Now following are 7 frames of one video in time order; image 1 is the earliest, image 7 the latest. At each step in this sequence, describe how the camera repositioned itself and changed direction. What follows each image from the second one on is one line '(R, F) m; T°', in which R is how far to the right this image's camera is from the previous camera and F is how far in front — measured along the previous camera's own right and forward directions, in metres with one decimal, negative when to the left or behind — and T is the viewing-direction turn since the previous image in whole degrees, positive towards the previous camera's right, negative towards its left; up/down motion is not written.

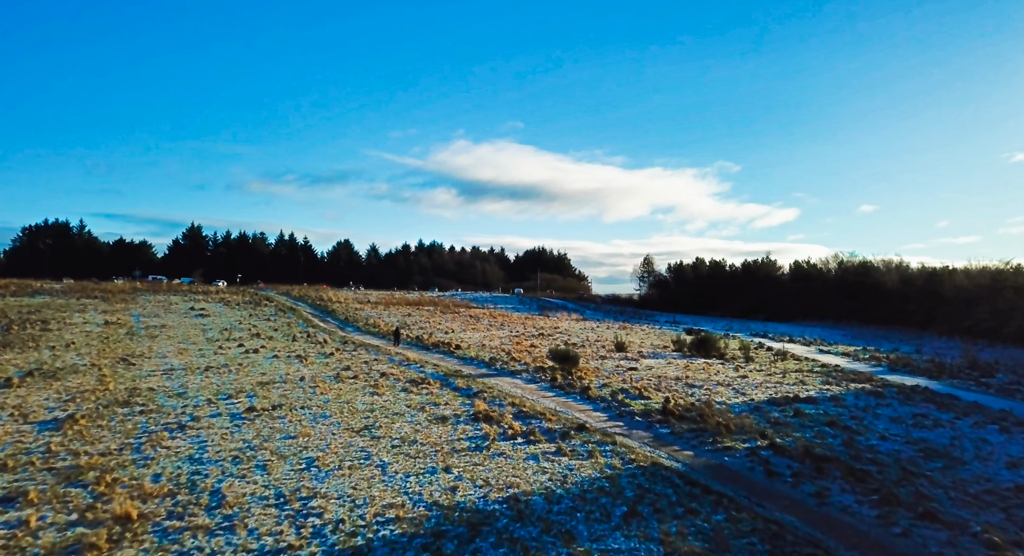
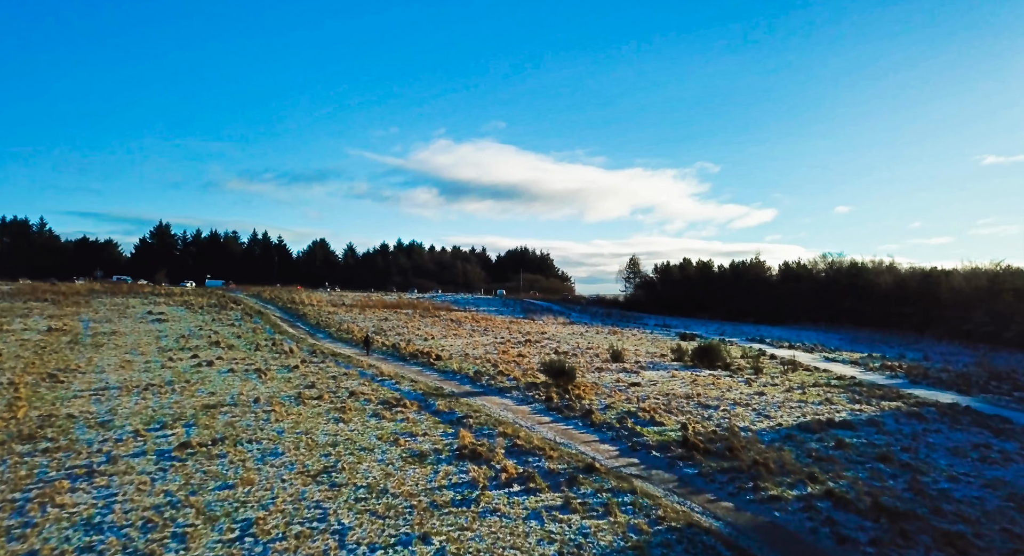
(-0.2, +2.2) m; +2°
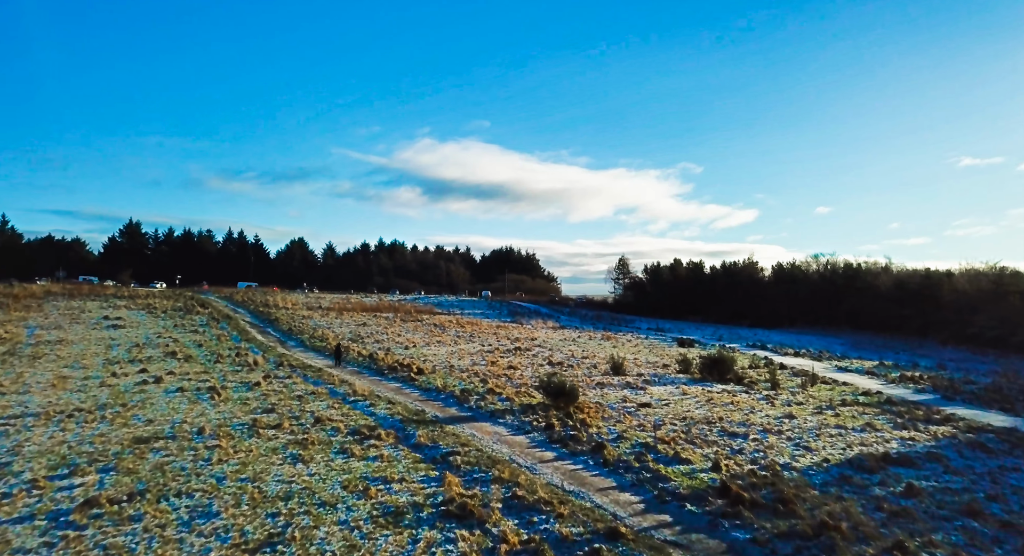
(-0.2, +2.2) m; +2°
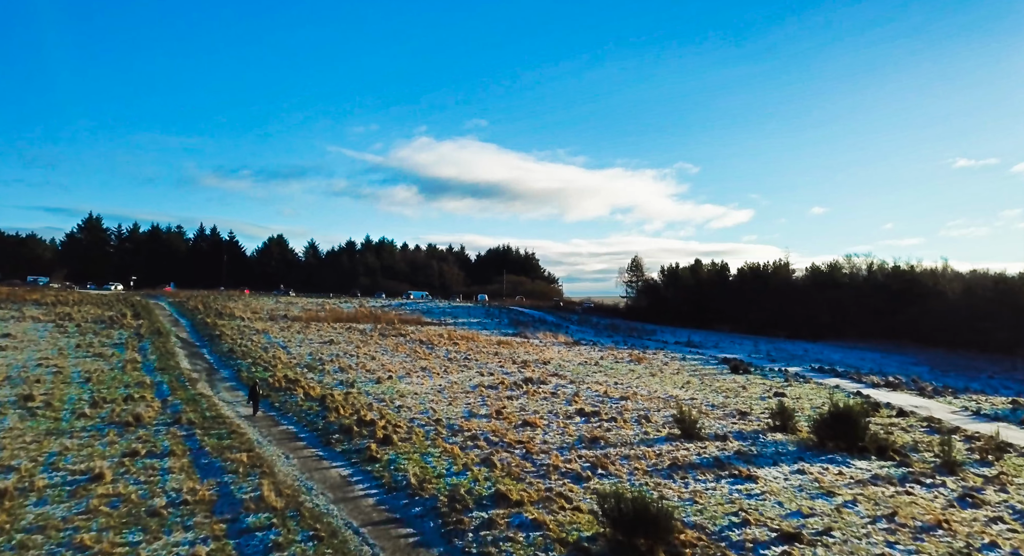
(-0.5, +7.1) m; 0°
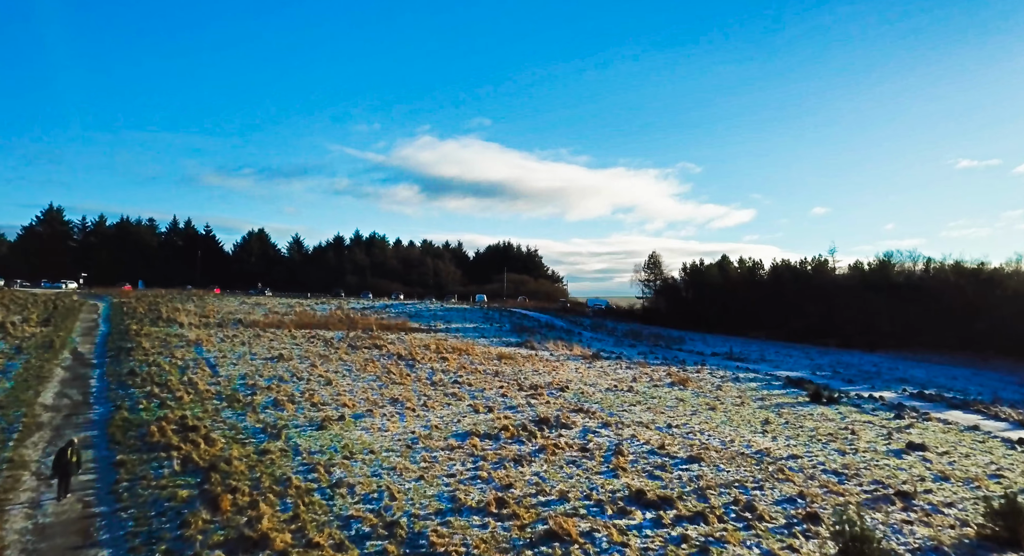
(-0.2, +6.6) m; 0°
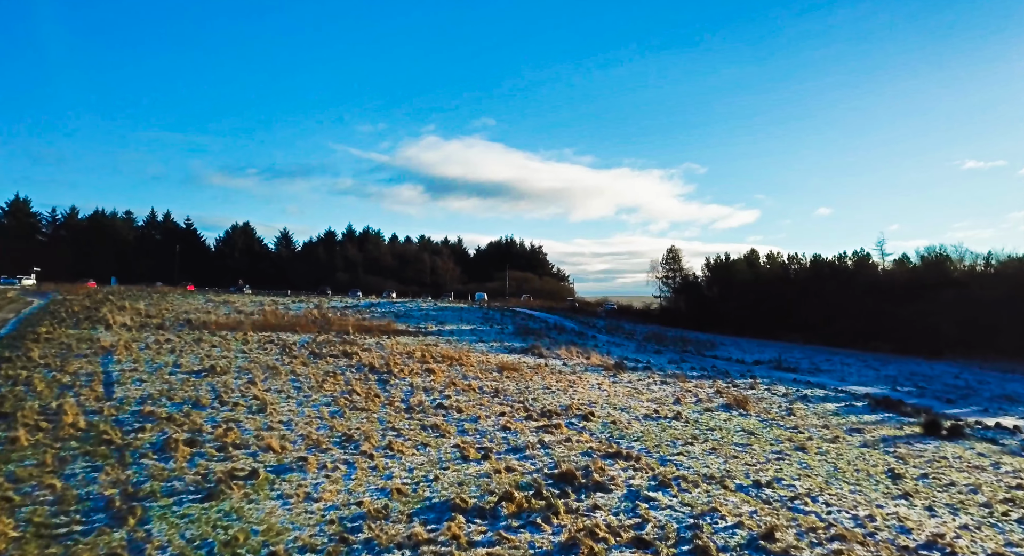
(-0.1, +5.2) m; 0°
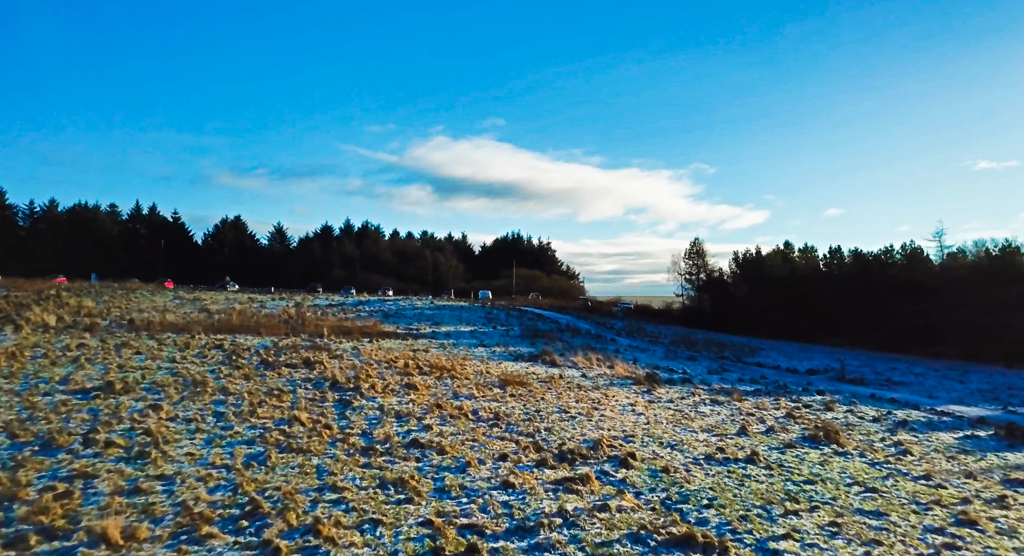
(0.0, +4.4) m; -1°
